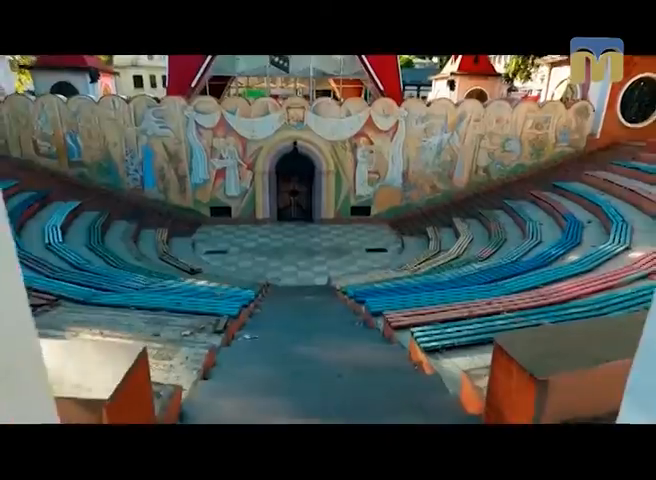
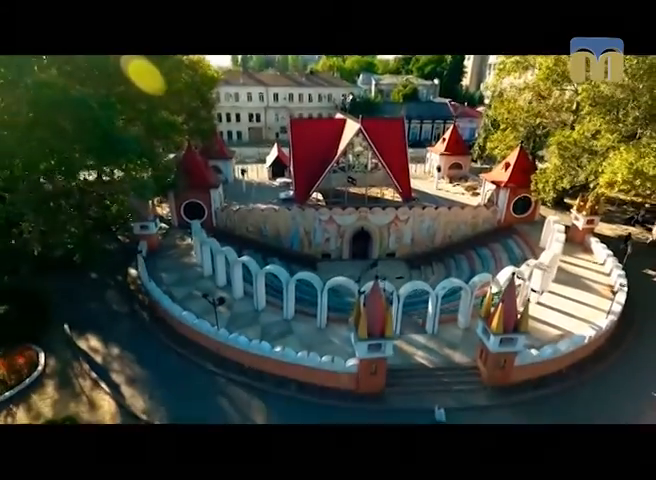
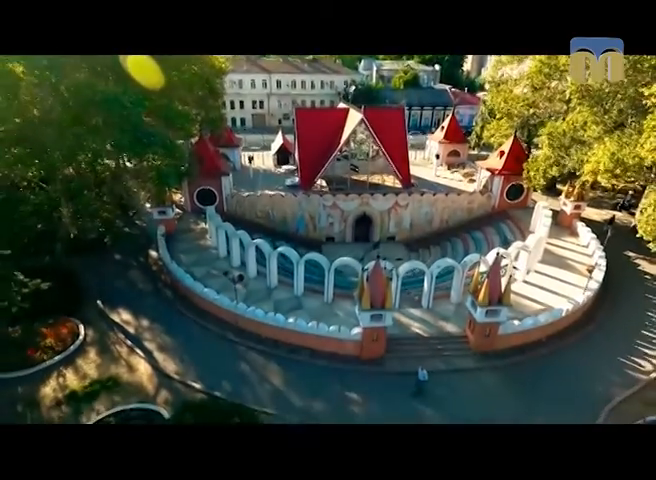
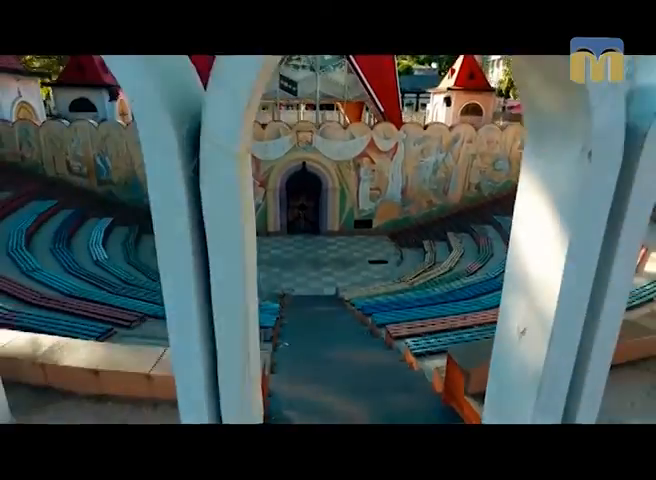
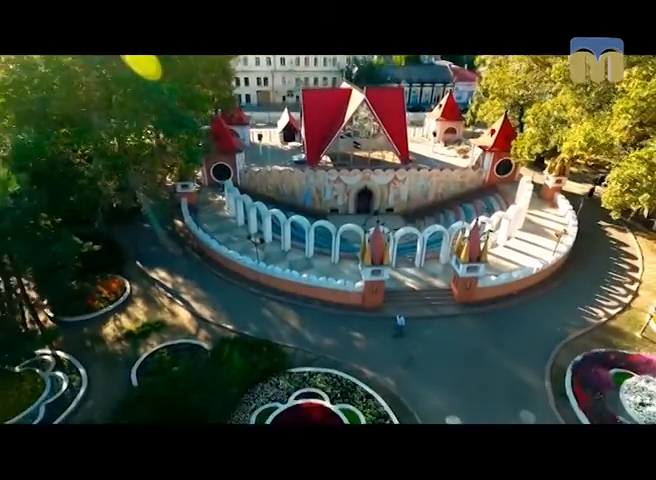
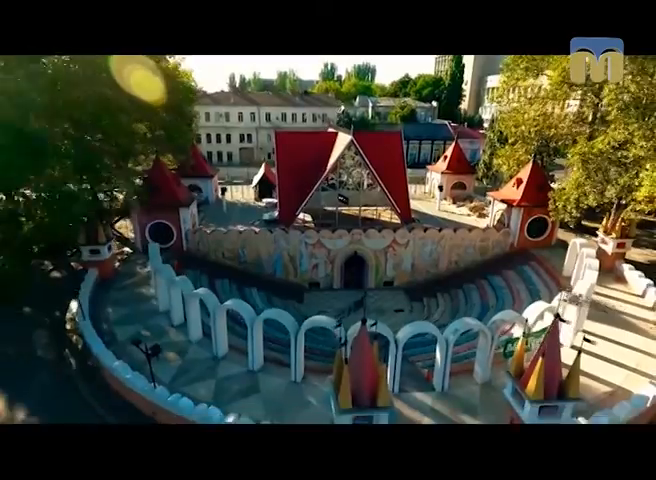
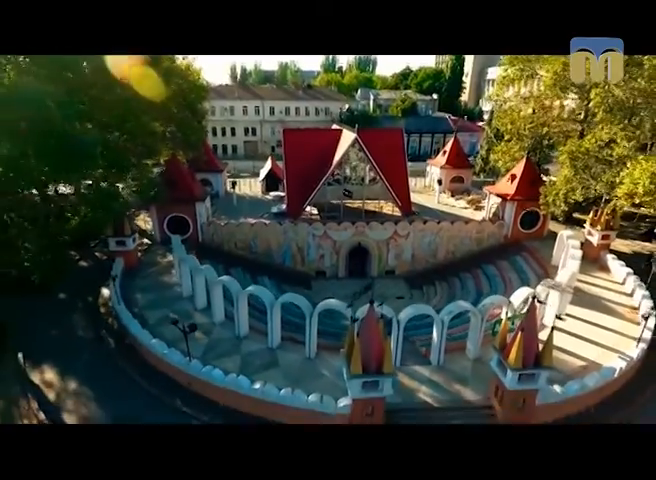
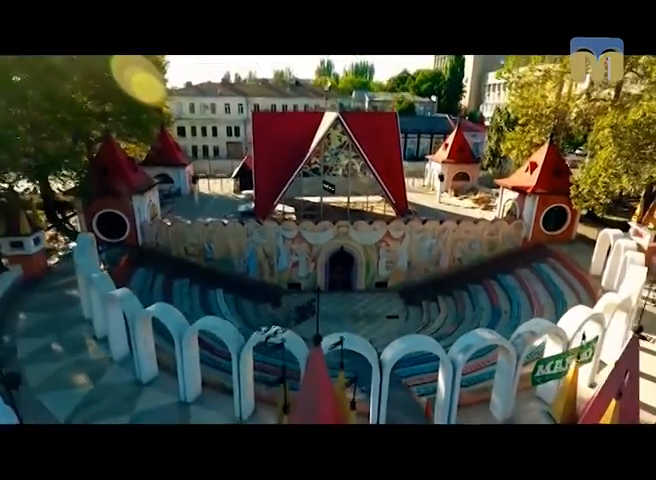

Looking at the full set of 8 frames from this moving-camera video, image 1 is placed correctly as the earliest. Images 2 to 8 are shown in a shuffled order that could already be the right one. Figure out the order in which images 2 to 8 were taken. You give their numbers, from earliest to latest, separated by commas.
4, 8, 6, 7, 2, 3, 5
